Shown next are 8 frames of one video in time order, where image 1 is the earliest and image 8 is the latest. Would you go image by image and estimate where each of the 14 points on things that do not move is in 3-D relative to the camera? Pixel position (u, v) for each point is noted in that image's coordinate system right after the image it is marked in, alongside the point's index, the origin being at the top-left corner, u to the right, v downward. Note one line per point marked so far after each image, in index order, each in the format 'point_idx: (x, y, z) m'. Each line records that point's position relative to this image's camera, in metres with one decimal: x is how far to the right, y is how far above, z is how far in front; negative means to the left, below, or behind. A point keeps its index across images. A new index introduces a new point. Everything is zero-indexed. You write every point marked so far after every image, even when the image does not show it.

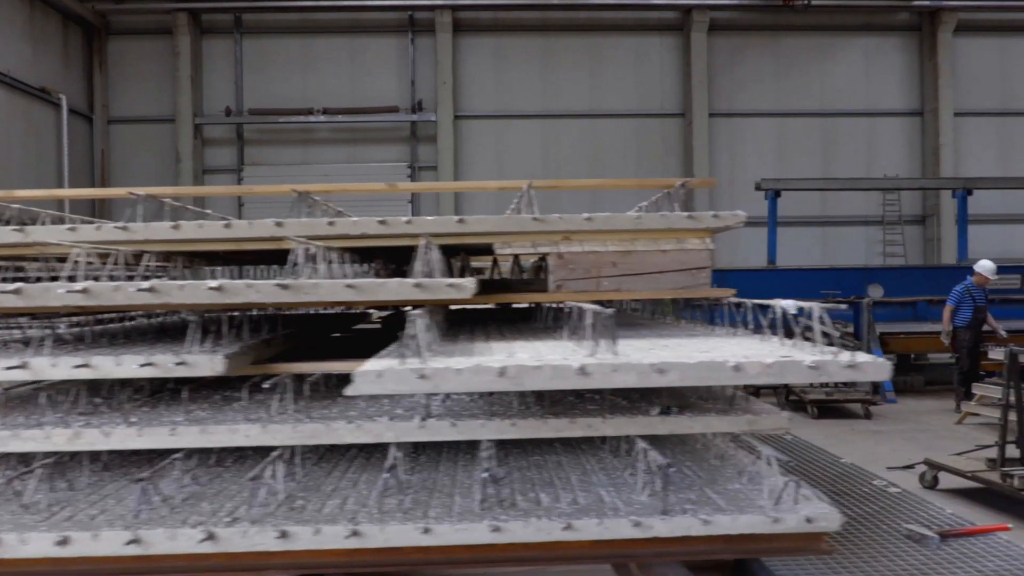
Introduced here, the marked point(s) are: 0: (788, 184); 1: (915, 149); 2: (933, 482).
0: (+2.8, +1.1, +8.3) m
1: (+7.0, +2.5, +14.0) m
2: (+2.4, -1.1, +4.6) m
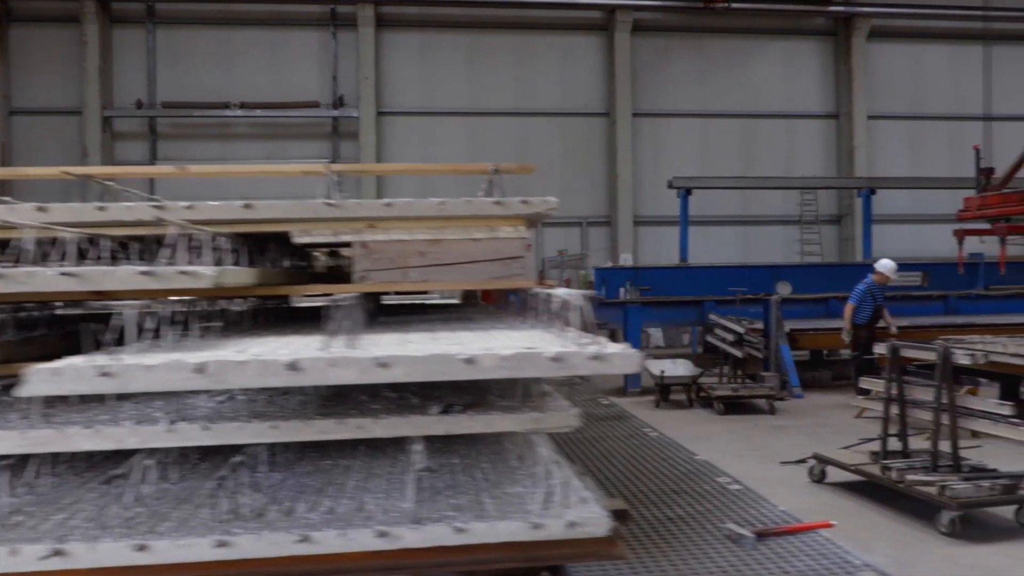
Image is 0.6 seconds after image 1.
0: (+1.9, +1.1, +8.3) m
1: (+5.7, +2.5, +14.3) m
2: (+1.8, -1.1, +4.6) m
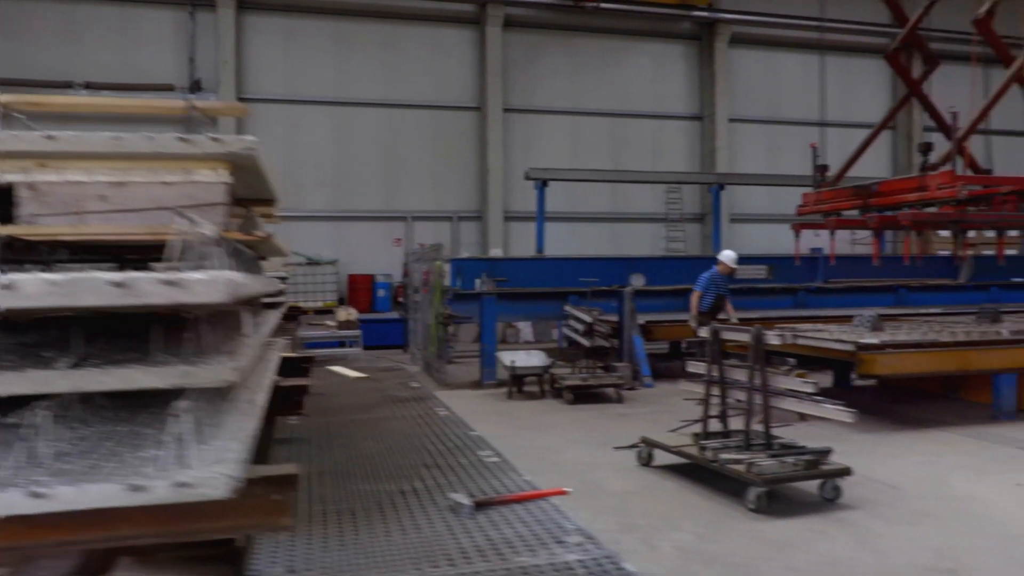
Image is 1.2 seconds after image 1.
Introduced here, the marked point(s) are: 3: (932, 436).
0: (+0.4, +1.2, +8.4) m
1: (+3.4, +2.6, +14.8) m
2: (+0.8, -1.0, +4.7) m
3: (+2.9, -1.0, +5.5) m
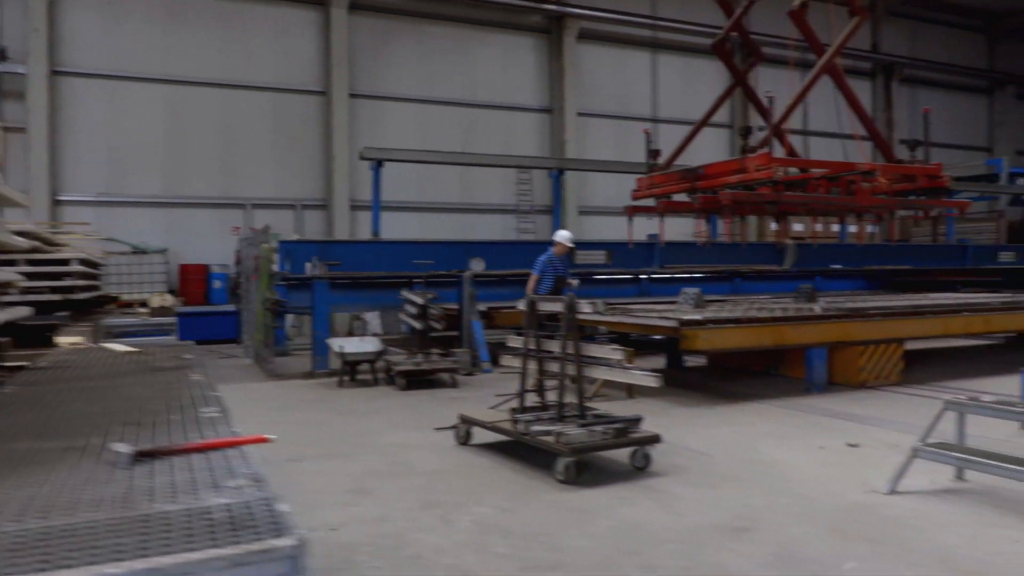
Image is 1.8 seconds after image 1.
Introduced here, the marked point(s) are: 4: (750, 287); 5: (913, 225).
0: (-1.2, +1.3, +8.1) m
1: (+0.6, +2.7, +14.9) m
2: (-0.3, -0.8, +4.5) m
3: (+1.7, -0.8, +5.7) m
4: (+2.9, 0.0, +9.8) m
5: (+7.1, +1.1, +14.2) m
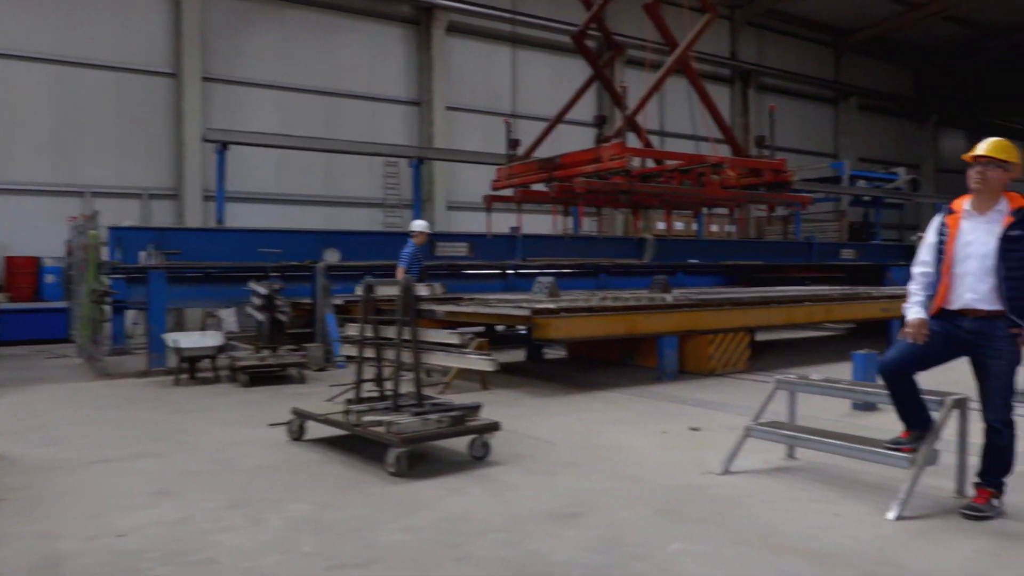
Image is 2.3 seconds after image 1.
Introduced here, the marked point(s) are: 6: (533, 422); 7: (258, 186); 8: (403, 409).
0: (-2.6, +1.4, +7.6) m
1: (-1.8, +2.8, +14.6) m
2: (-1.1, -0.7, +4.2) m
3: (+0.6, -0.8, +5.6) m
4: (+1.2, +0.1, +9.9) m
5: (+4.7, +1.2, +14.9) m
6: (+0.1, -0.8, +4.6) m
7: (-4.2, +1.7, +13.1) m
8: (-0.5, -0.6, +3.8) m
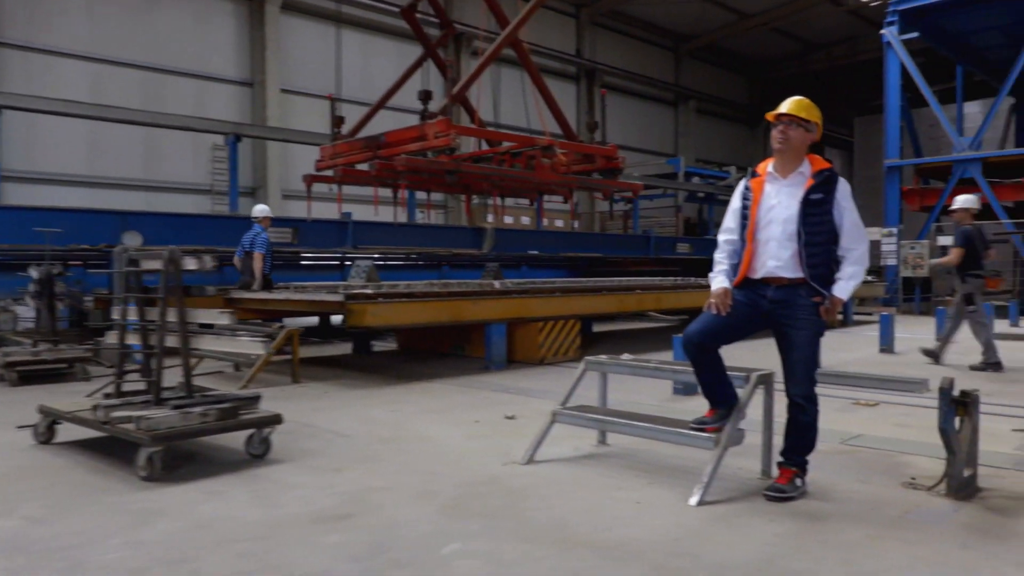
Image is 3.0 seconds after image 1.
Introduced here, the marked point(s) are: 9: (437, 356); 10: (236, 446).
0: (-4.1, +1.5, +6.6) m
1: (-4.6, +2.9, +13.7) m
2: (-2.0, -0.6, +3.5) m
3: (-0.6, -0.6, +5.2) m
4: (-0.8, +0.2, +9.6) m
5: (+1.8, +1.3, +15.1) m
6: (-0.9, -0.7, +4.1) m
7: (-6.6, +1.8, +11.8) m
8: (-1.4, -0.5, +3.2) m
9: (-0.7, -0.6, +7.0) m
10: (-1.1, -0.7, +3.4) m
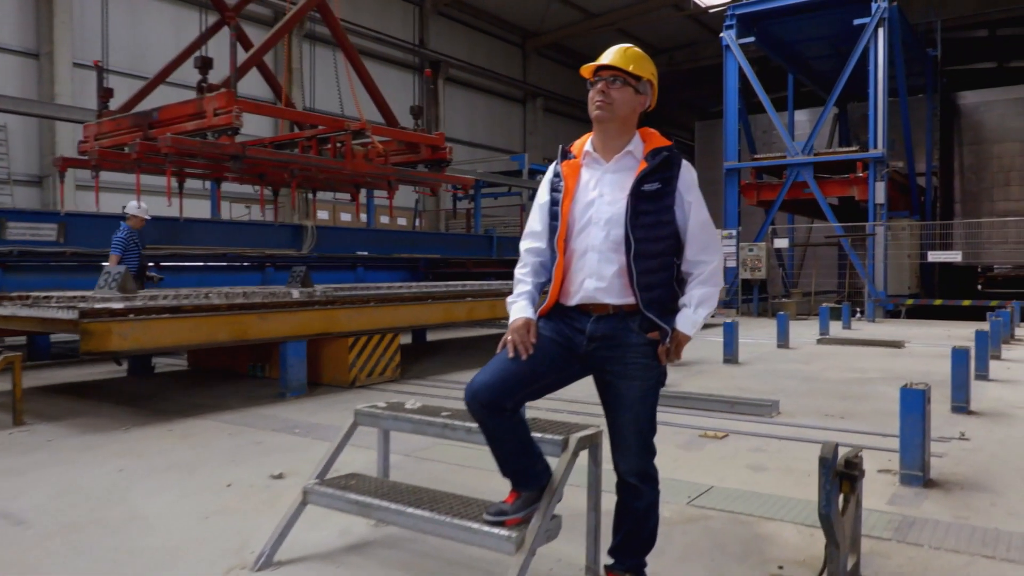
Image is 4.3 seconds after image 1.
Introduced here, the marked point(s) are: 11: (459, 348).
0: (-5.4, +1.5, +4.9) m
1: (-7.1, +2.9, +11.7) m
2: (-2.8, -0.7, +2.2) m
3: (-1.7, -0.7, +4.2) m
4: (-2.6, +0.1, +8.4) m
5: (-1.1, +1.2, +14.2) m
6: (-1.8, -0.7, +3.0) m
7: (-8.8, +1.7, +9.5) m
8: (-2.1, -0.5, +2.0) m
9: (-2.1, -0.7, +5.9) m
10: (-1.9, -0.7, +2.2) m
11: (-0.5, -0.6, +7.5) m
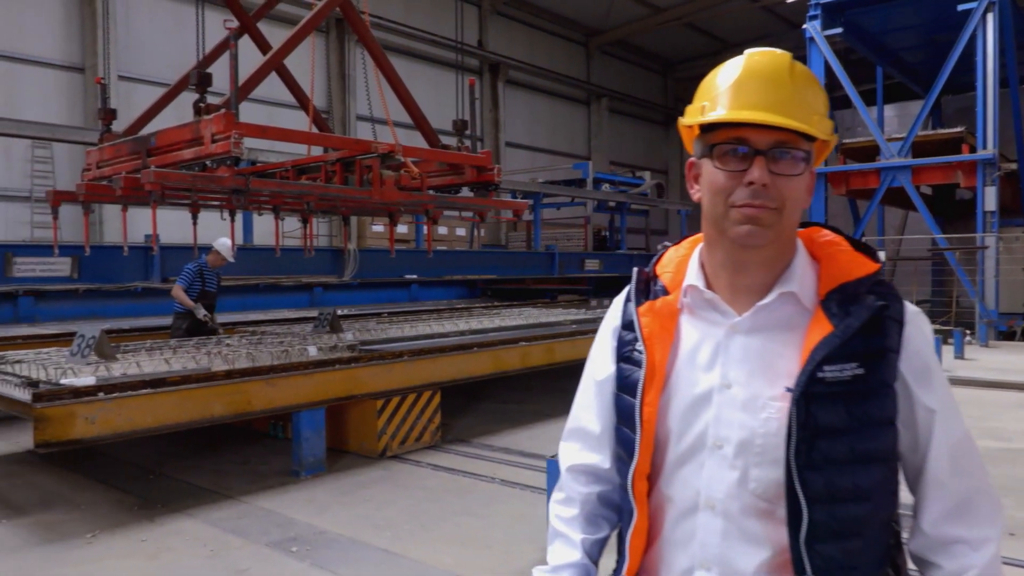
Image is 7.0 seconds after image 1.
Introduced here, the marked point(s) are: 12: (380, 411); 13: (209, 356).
0: (-5.1, +1.1, +4.4) m
1: (-6.3, +2.5, +11.4) m
2: (-2.7, -1.0, +1.5) m
3: (-1.5, -1.0, +3.3) m
4: (-2.1, -0.2, +7.6) m
5: (-0.1, +1.0, +13.3) m
6: (-1.7, -1.0, +2.2) m
7: (-8.1, +1.4, +9.3) m
8: (-2.0, -0.8, +1.2) m
9: (-1.7, -1.0, +5.1) m
10: (-1.8, -1.0, +1.4) m
11: (0.0, -0.9, +6.6) m
12: (-0.8, -0.7, +4.8) m
13: (-1.6, -0.4, +4.2) m
